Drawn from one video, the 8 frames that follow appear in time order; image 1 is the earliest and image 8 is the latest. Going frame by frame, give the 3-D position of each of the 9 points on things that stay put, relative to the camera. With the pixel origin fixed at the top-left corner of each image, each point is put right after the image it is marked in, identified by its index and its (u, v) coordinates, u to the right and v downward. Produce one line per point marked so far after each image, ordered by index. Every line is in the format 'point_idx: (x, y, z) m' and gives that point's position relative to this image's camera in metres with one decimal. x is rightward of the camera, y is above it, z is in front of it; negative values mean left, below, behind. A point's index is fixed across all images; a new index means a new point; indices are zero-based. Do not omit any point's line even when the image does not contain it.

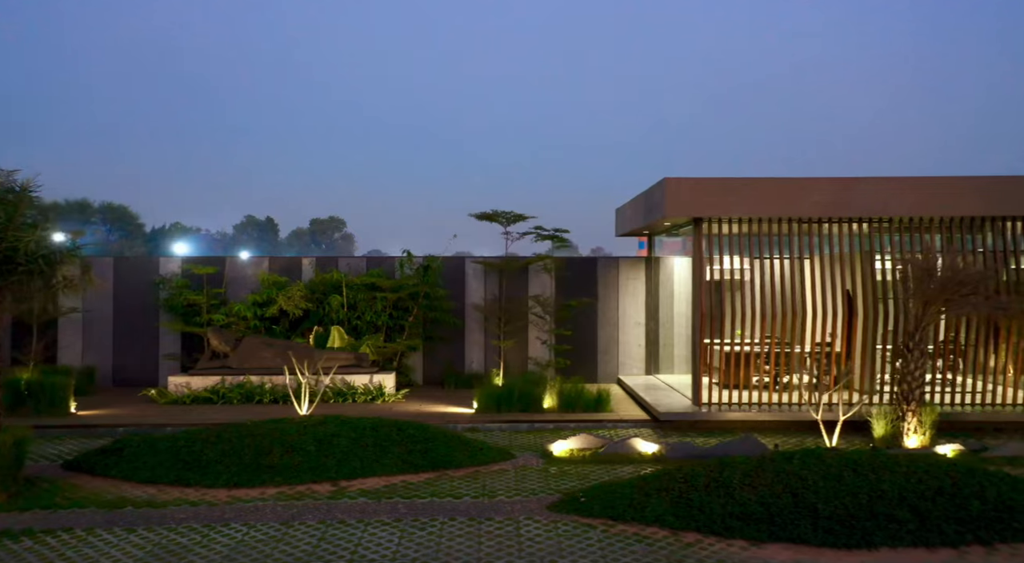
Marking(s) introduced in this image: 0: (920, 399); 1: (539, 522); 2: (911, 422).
0: (+4.1, -1.2, +7.2) m
1: (+0.2, -1.7, +5.2) m
2: (+4.0, -1.4, +7.2) m
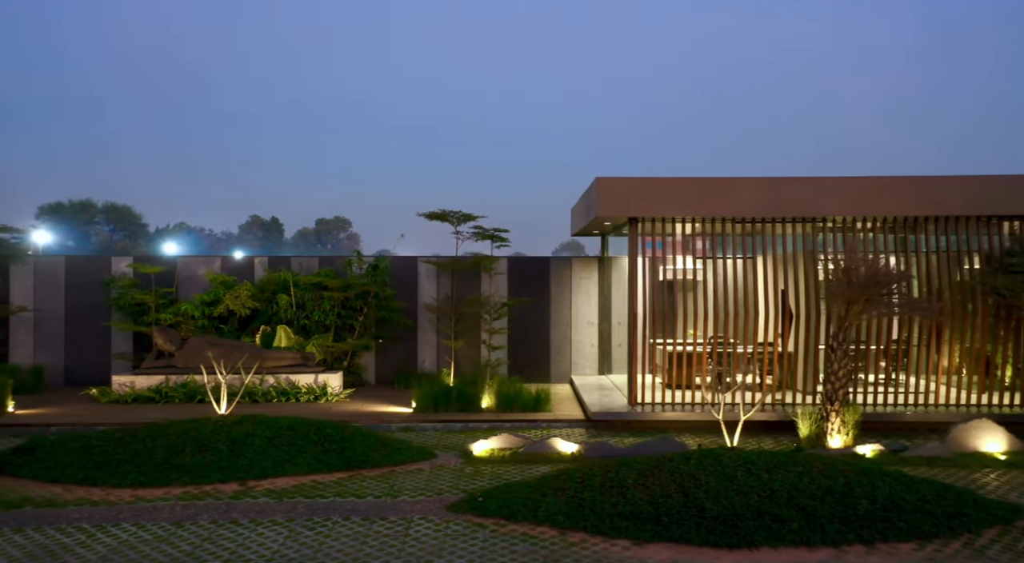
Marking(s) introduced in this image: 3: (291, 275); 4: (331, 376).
0: (+3.4, -1.2, +7.2) m
1: (-0.6, -1.7, +5.2) m
2: (+3.2, -1.4, +7.2) m
3: (-3.5, +0.1, +11.2) m
4: (-2.6, -1.4, +10.3) m
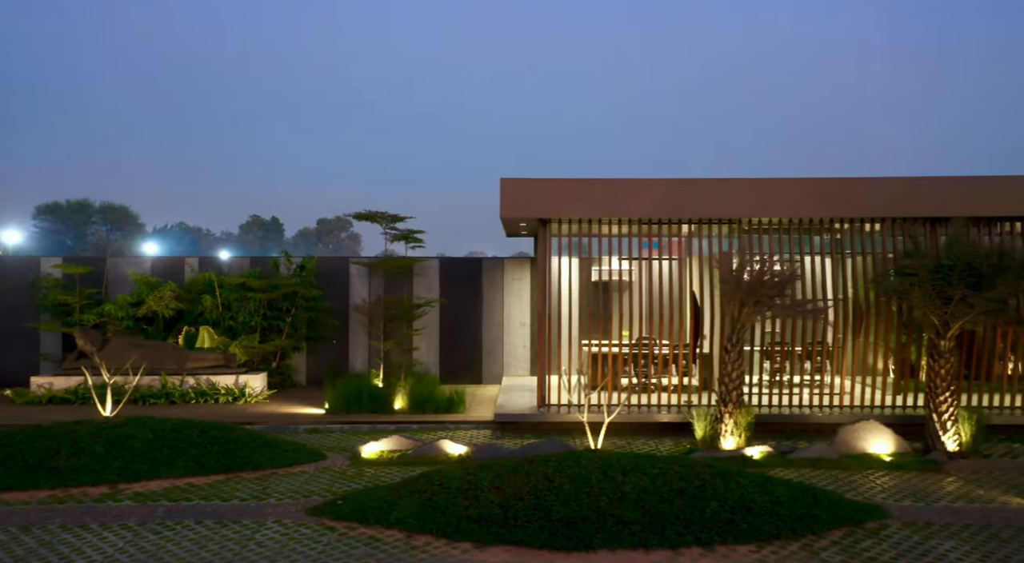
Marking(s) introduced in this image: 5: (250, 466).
0: (+2.3, -1.2, +7.3) m
1: (-1.6, -1.7, +5.1) m
2: (+2.1, -1.4, +7.2) m
3: (-4.6, +0.1, +11.2) m
4: (-3.7, -1.4, +10.3) m
5: (-2.3, -1.7, +6.5) m
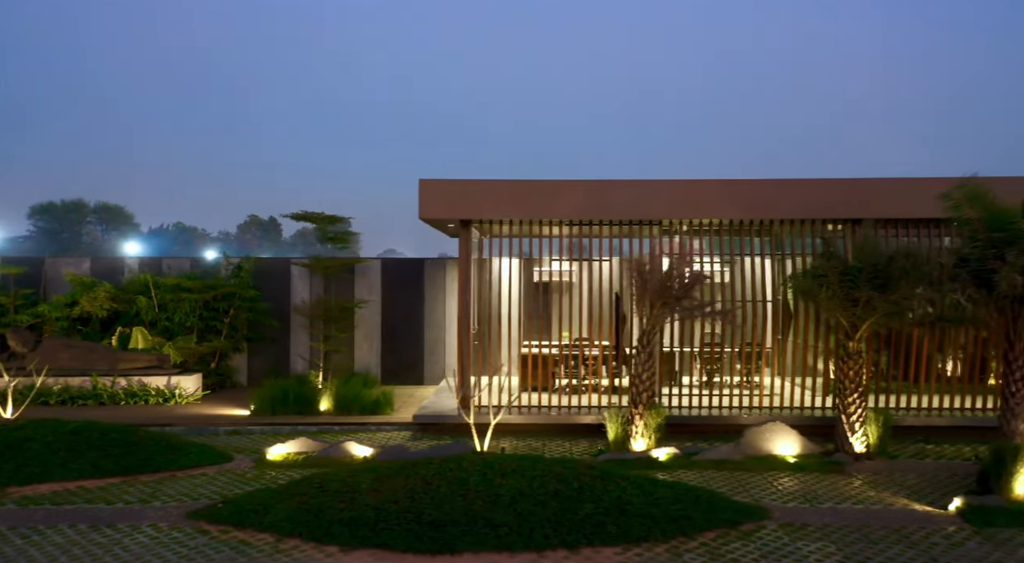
0: (+1.4, -1.2, +7.3) m
1: (-2.5, -1.7, +5.1) m
2: (+1.3, -1.4, +7.2) m
3: (-5.5, +0.1, +11.1) m
4: (-4.6, -1.4, +10.2) m
5: (-3.2, -1.7, +6.4) m
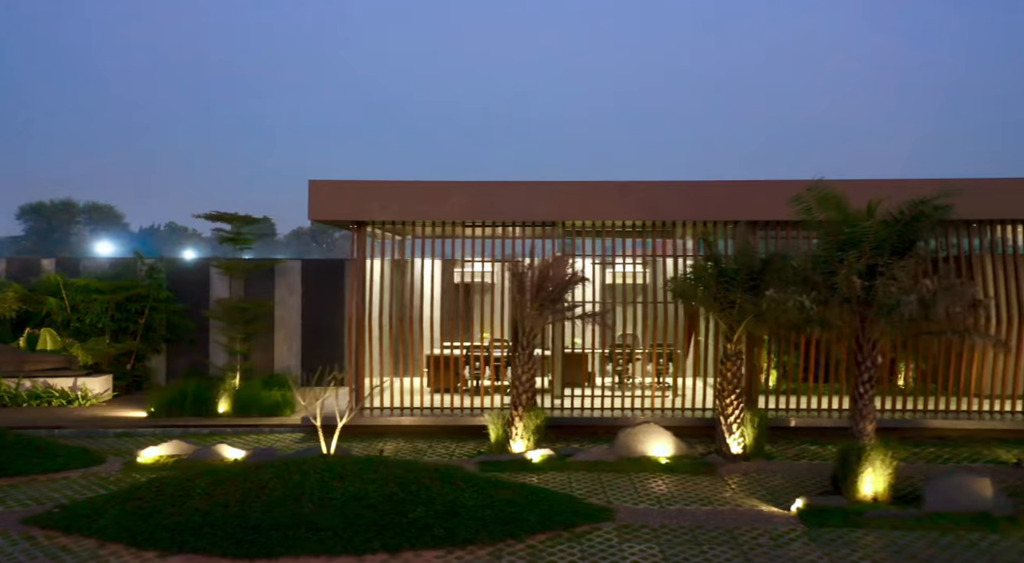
0: (+0.2, -1.2, +7.3) m
1: (-3.7, -1.8, +5.0) m
2: (0.0, -1.5, +7.2) m
3: (-6.8, +0.1, +11.0) m
4: (-5.9, -1.4, +10.1) m
5: (-4.4, -1.7, +6.4) m
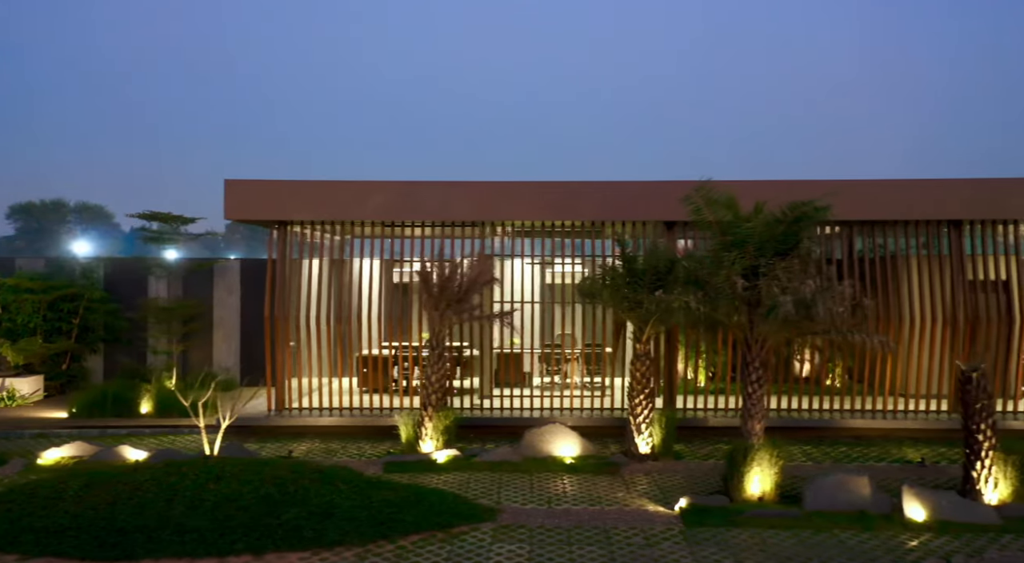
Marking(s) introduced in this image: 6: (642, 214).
0: (-0.7, -1.2, +7.3) m
1: (-4.5, -1.8, +5.0) m
2: (-0.9, -1.5, +7.2) m
3: (-7.8, +0.1, +10.9) m
4: (-6.9, -1.4, +10.0) m
5: (-5.3, -1.7, +6.3) m
6: (+1.4, +0.8, +8.0) m
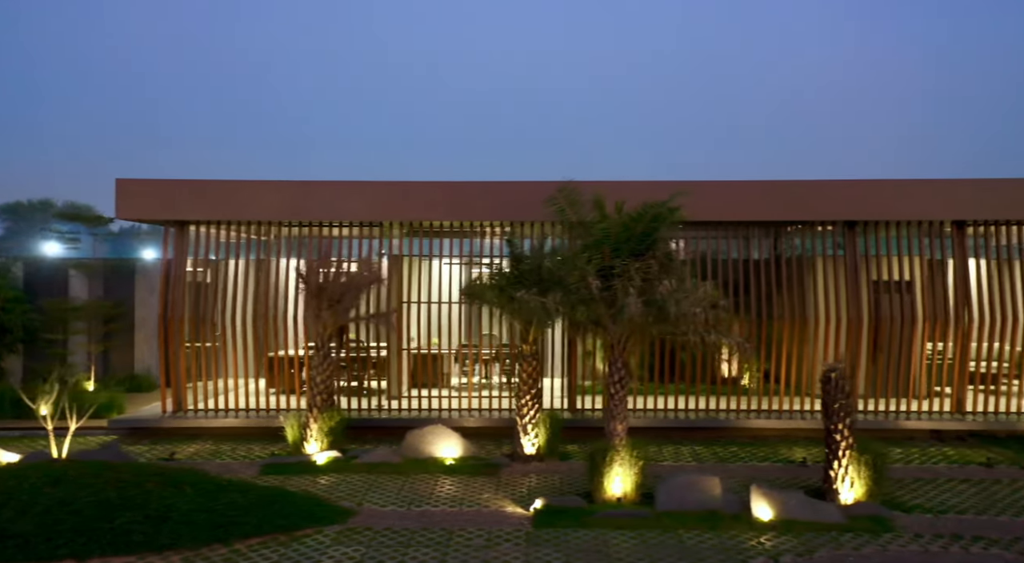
0: (-1.9, -1.2, +7.2) m
1: (-5.6, -1.8, +4.9) m
2: (-2.0, -1.5, +7.1) m
3: (-9.0, +0.1, +10.7) m
4: (-8.0, -1.4, +9.9) m
5: (-6.4, -1.7, +6.2) m
6: (+0.3, +0.8, +8.0) m
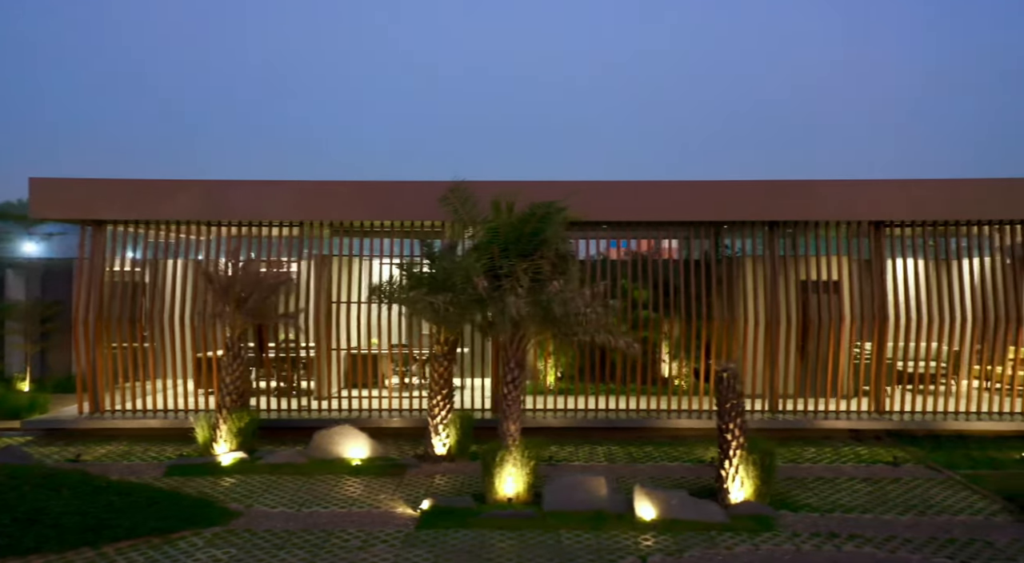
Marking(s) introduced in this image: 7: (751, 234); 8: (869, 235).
0: (-2.7, -1.2, +7.2) m
1: (-6.5, -1.8, +4.8) m
2: (-2.9, -1.5, +7.1) m
3: (-9.9, +0.1, +10.6) m
4: (-9.0, -1.4, +9.7) m
5: (-7.3, -1.7, +6.1) m
6: (-0.6, +0.8, +8.0) m
7: (+2.9, +0.6, +8.6) m
8: (+4.3, +0.6, +8.6) m
